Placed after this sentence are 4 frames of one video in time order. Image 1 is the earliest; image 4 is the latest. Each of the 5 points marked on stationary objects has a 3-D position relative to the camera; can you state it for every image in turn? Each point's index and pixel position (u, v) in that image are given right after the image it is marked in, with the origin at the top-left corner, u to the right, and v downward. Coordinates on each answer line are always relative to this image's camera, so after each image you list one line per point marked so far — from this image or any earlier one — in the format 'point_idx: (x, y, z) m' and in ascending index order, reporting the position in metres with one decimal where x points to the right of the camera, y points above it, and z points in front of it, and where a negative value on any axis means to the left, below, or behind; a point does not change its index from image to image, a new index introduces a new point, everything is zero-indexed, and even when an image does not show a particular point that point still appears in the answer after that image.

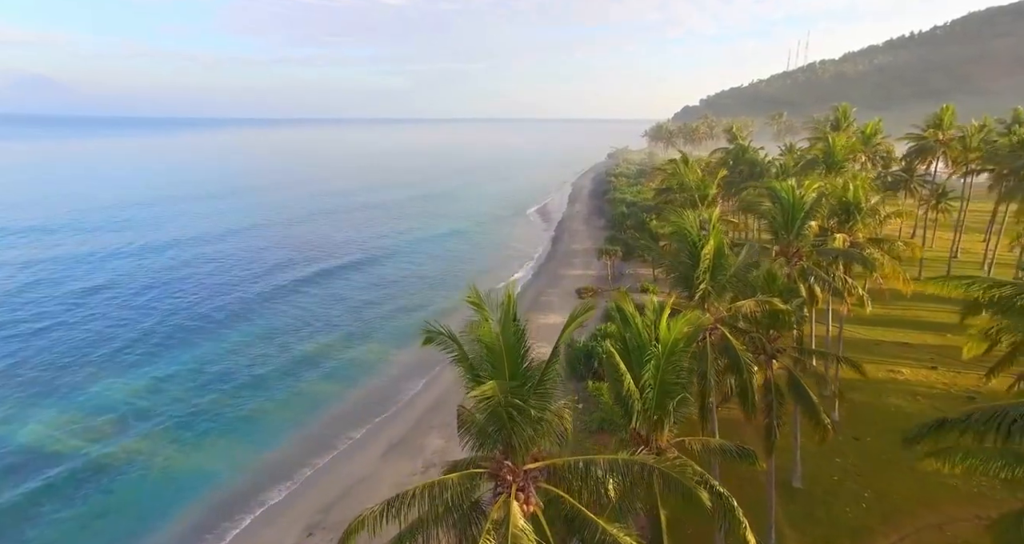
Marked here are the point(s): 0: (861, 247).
0: (+12.3, +0.9, +19.5) m
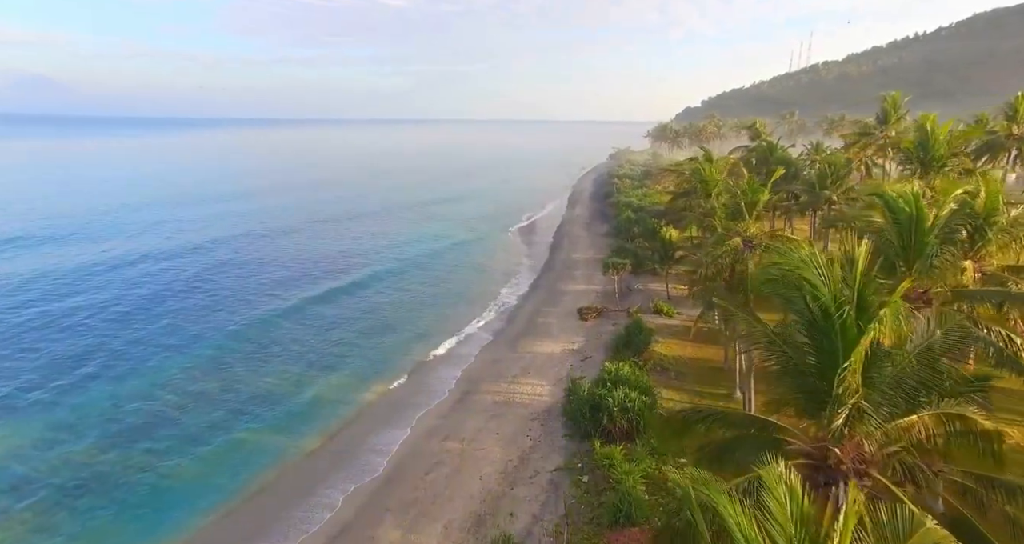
0: (+11.8, -0.3, +13.3) m
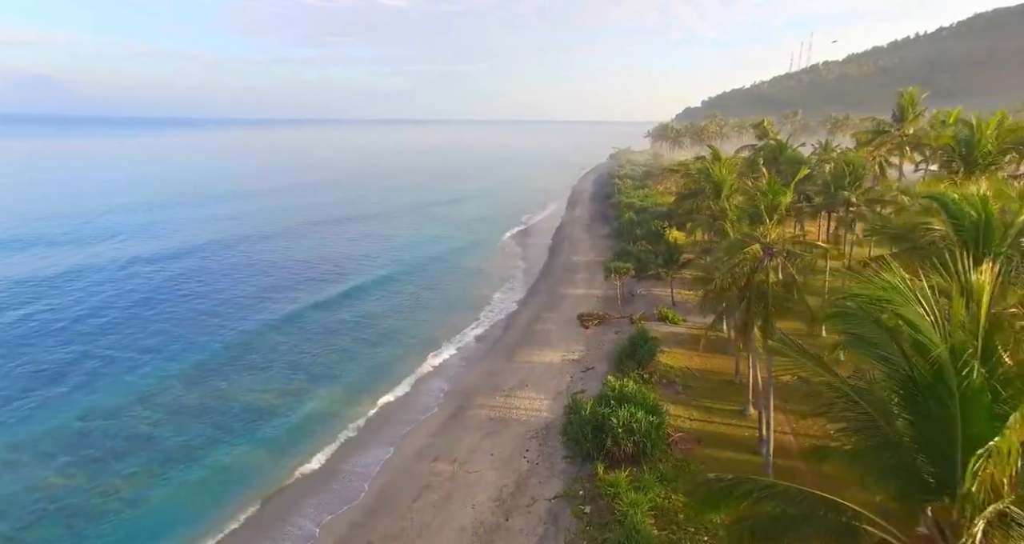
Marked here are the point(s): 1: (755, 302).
0: (+11.6, -0.6, +11.5) m
1: (+7.9, -1.0, +17.7) m
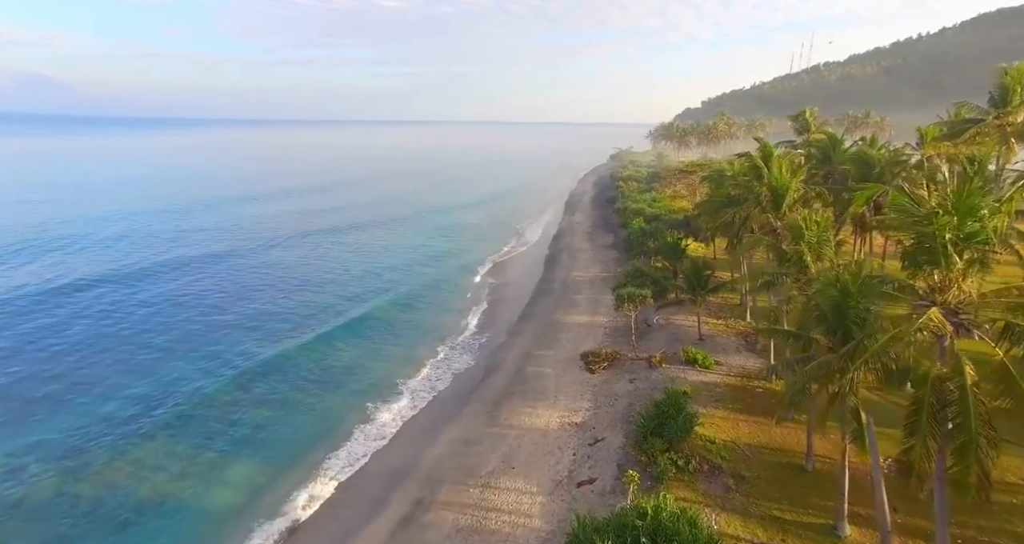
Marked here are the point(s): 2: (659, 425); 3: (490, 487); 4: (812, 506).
0: (+10.9, -2.0, +3.7) m
1: (+7.3, -2.4, +9.9) m
2: (+5.5, -5.5, +20.6) m
3: (-0.7, -7.5, +19.4) m
4: (+9.0, -7.1, +16.7) m
